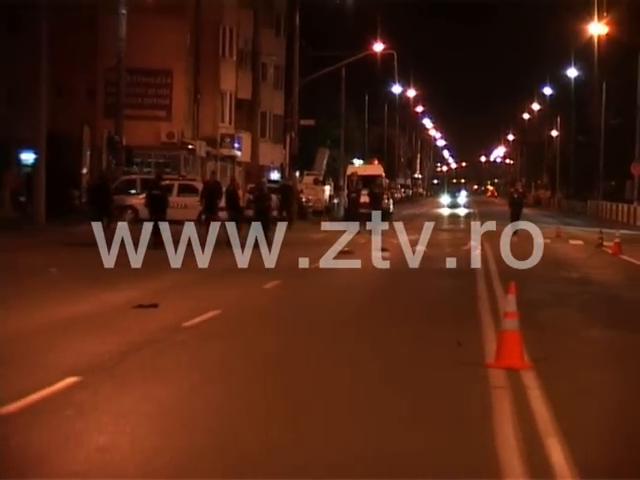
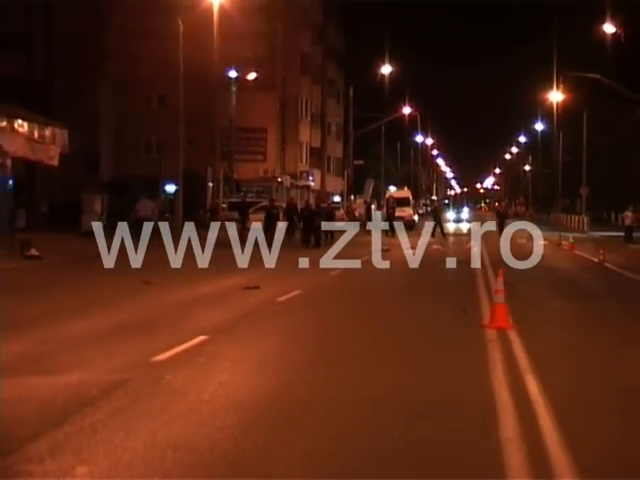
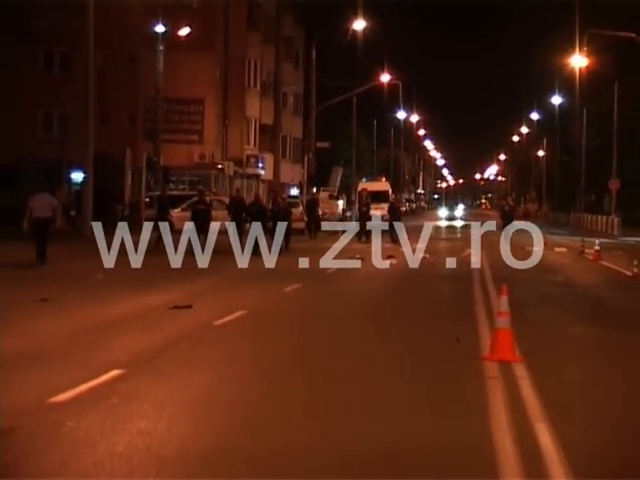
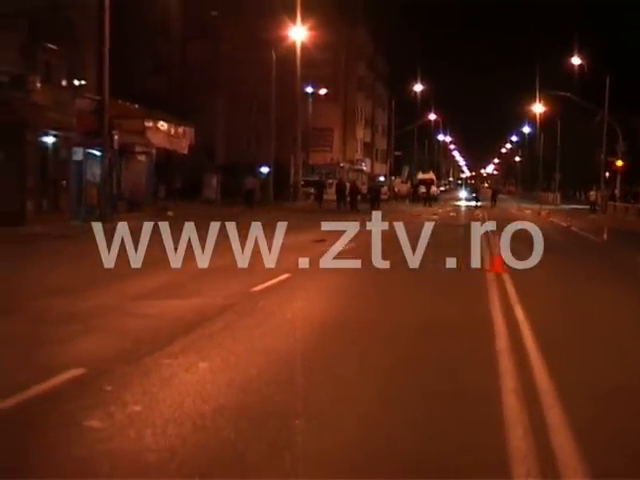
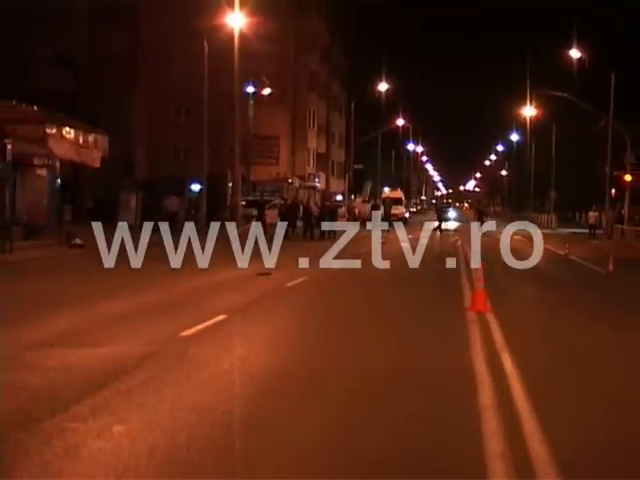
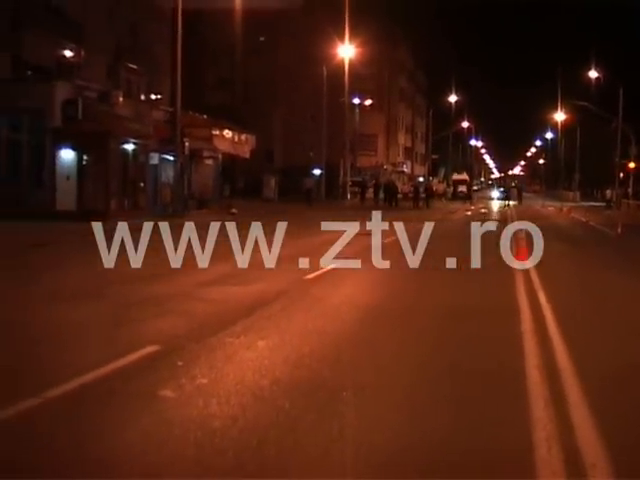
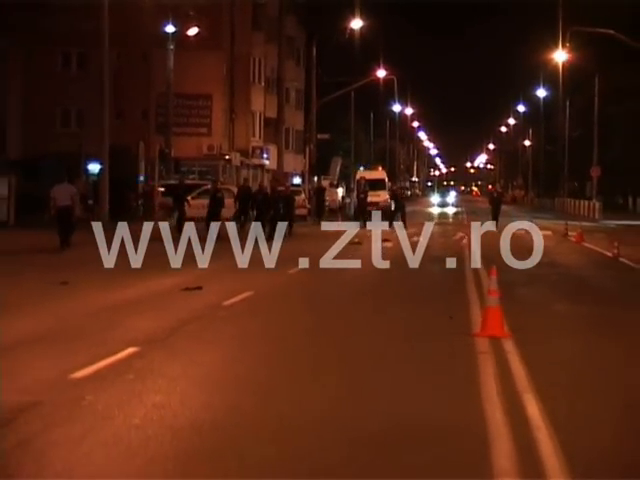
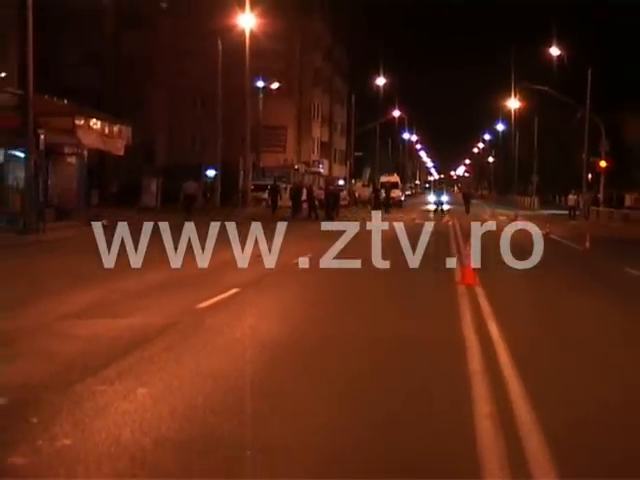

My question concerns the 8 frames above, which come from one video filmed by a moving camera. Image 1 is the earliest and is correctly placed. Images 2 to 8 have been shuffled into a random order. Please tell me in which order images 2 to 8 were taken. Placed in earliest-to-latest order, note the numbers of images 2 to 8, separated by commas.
3, 7, 2, 5, 8, 4, 6
